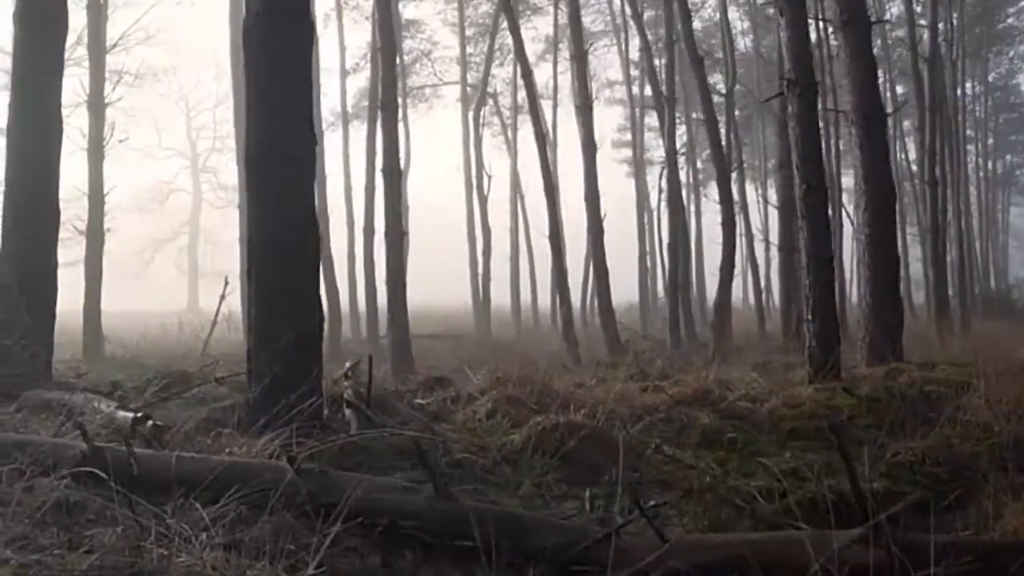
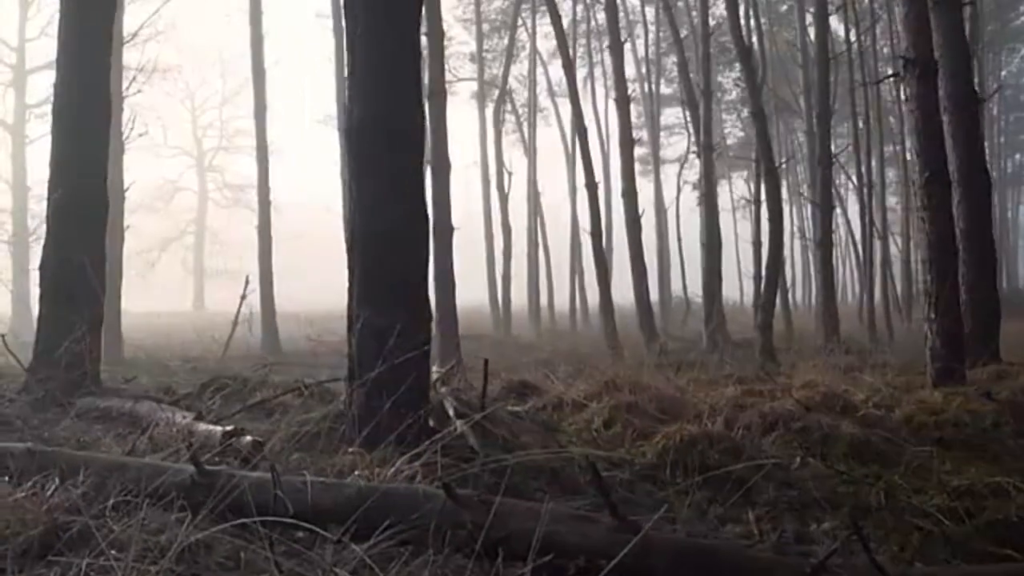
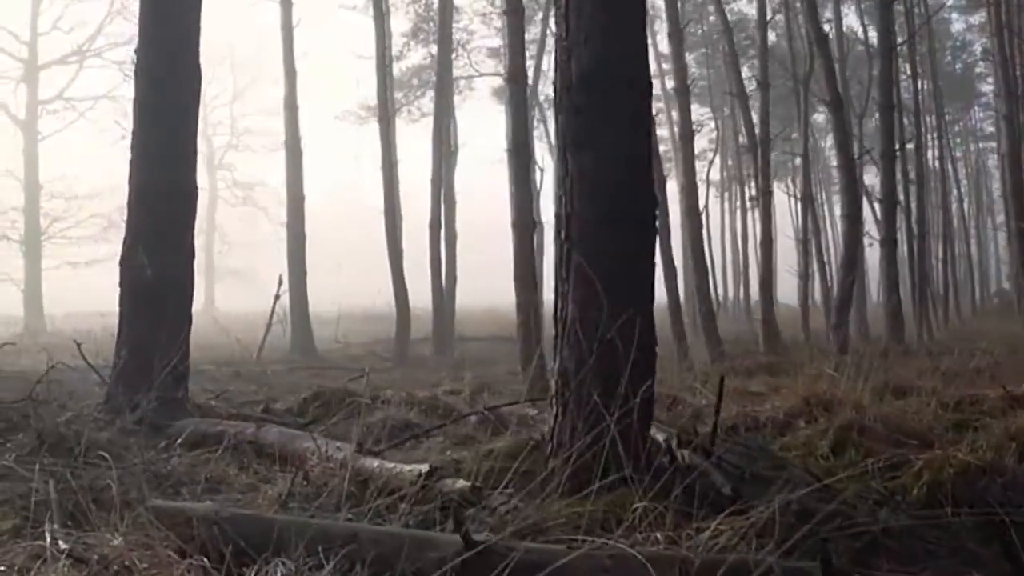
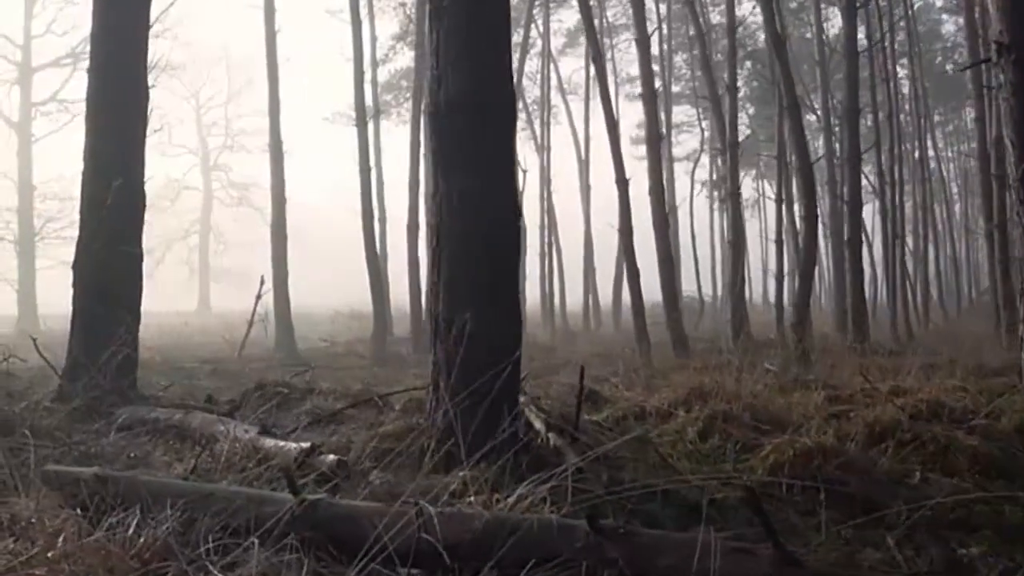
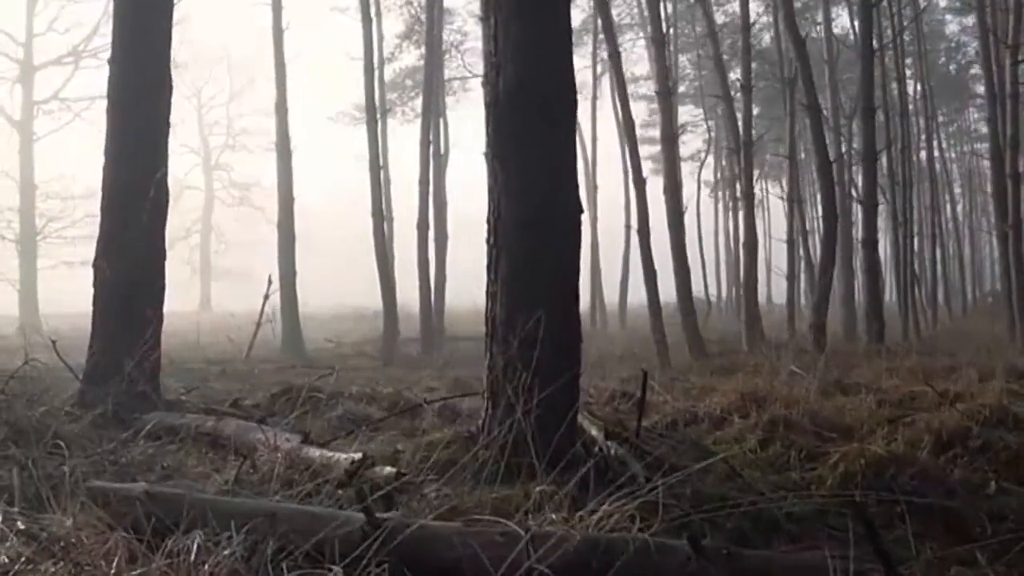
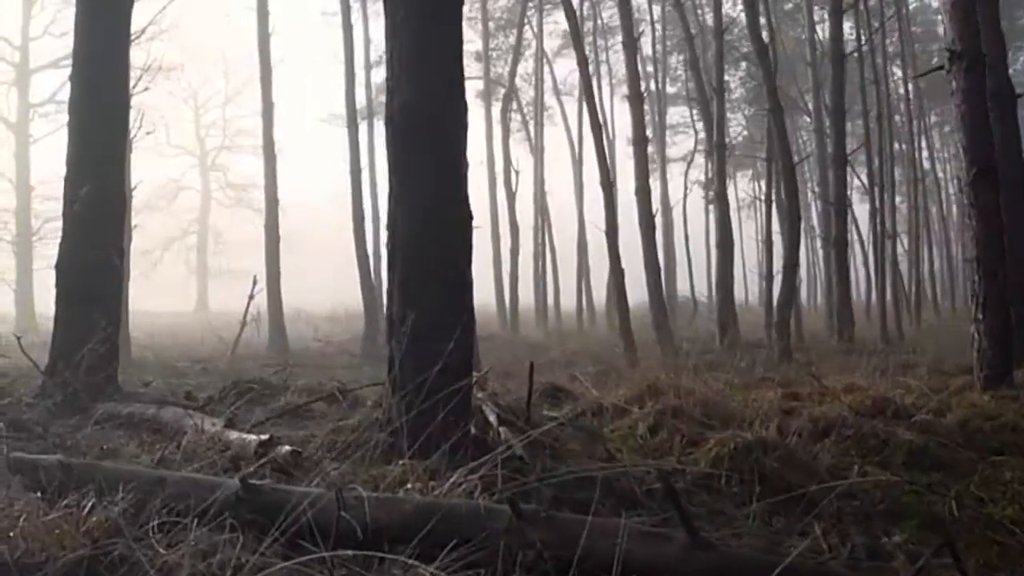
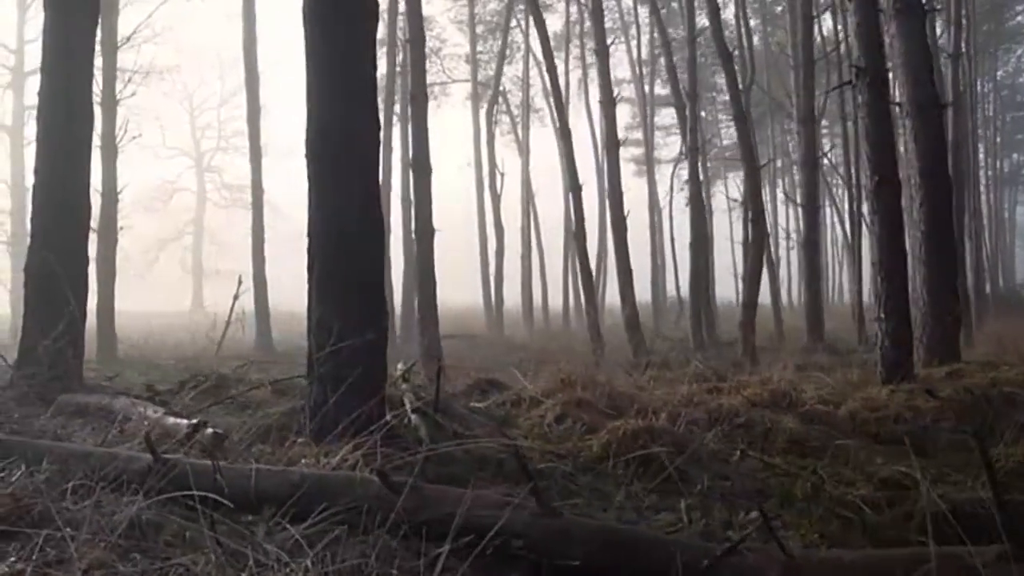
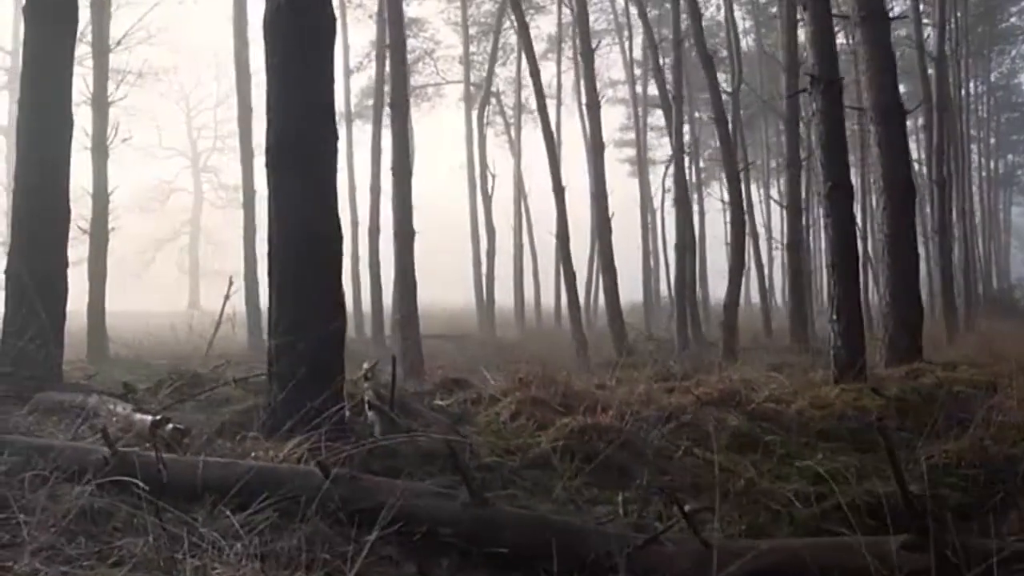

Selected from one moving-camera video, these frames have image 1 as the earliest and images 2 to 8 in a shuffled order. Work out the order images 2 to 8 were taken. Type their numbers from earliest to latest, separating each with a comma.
8, 7, 2, 6, 4, 5, 3
